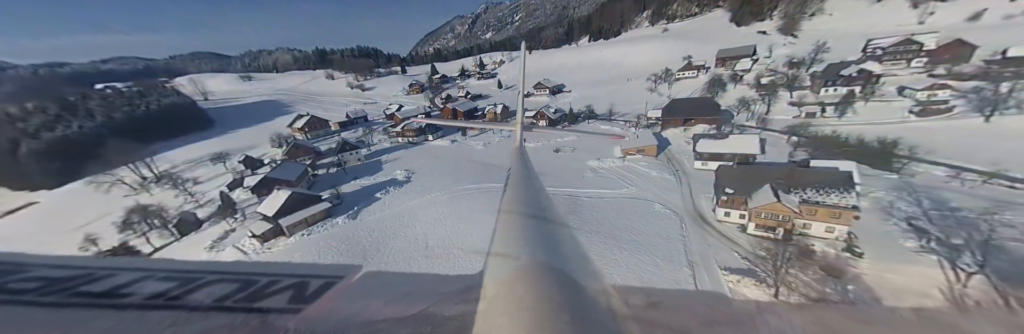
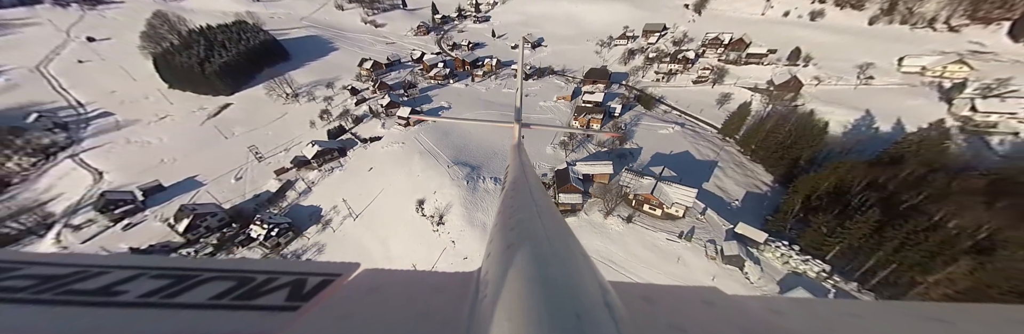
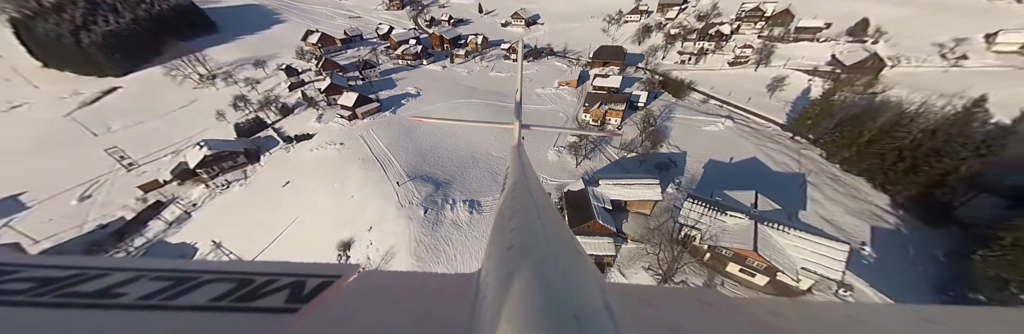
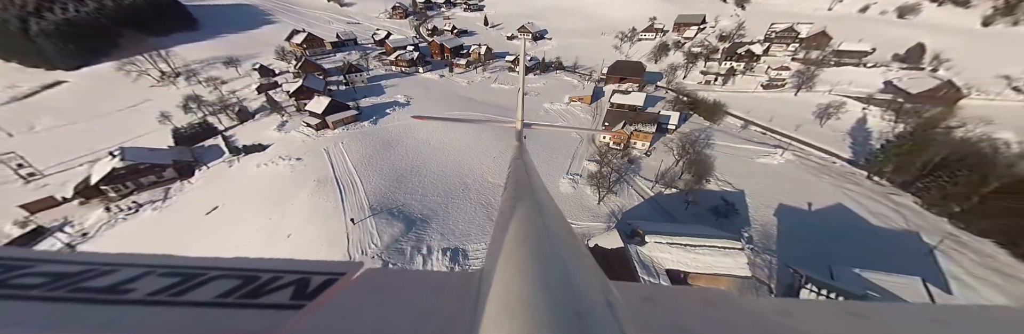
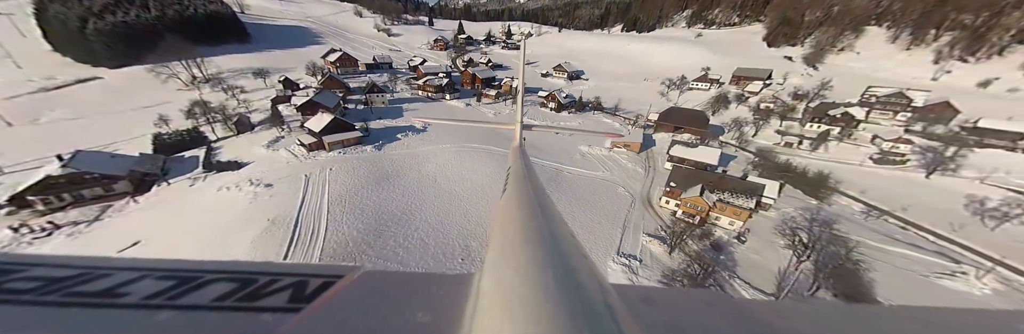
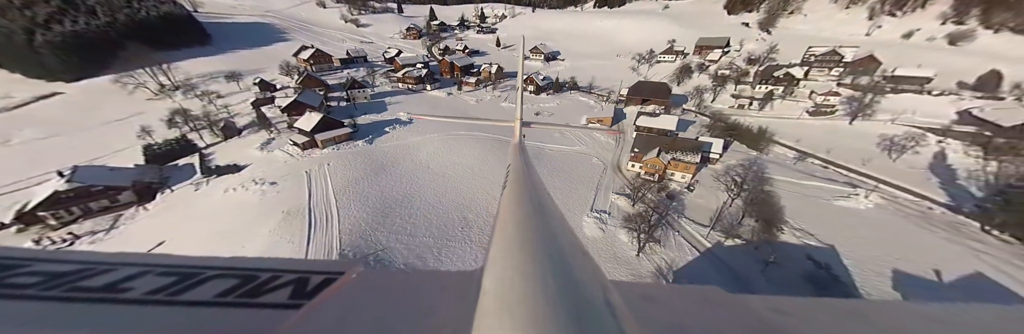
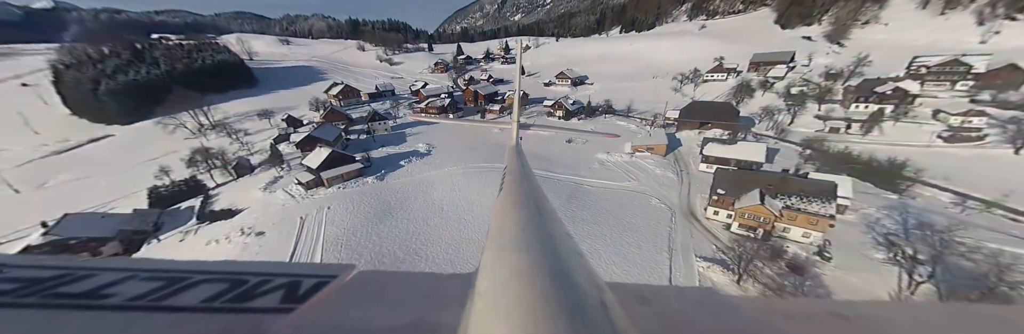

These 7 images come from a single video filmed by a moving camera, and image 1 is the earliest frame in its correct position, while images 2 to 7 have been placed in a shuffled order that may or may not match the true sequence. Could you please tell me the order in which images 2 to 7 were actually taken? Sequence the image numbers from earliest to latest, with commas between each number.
7, 5, 6, 4, 3, 2
